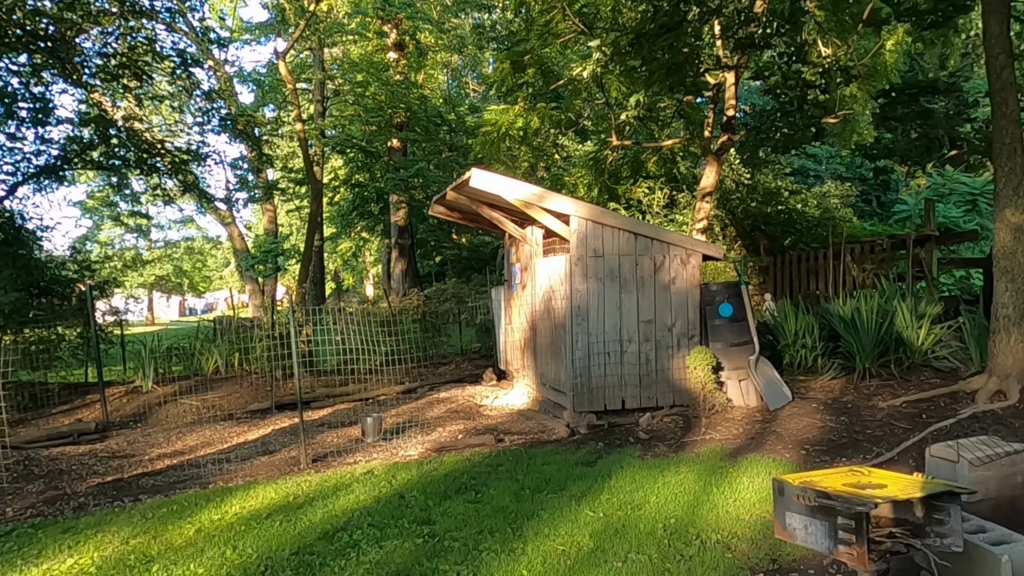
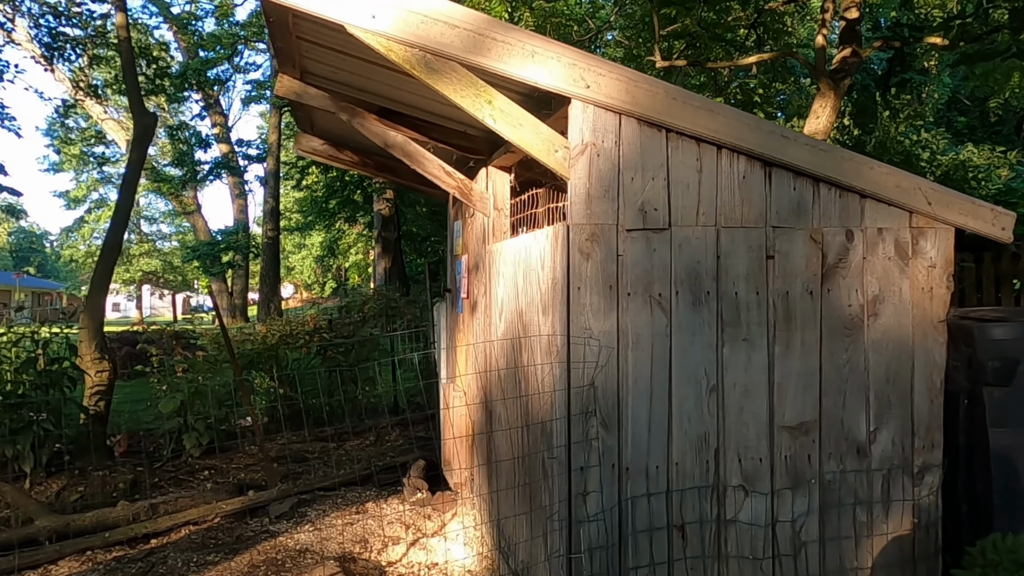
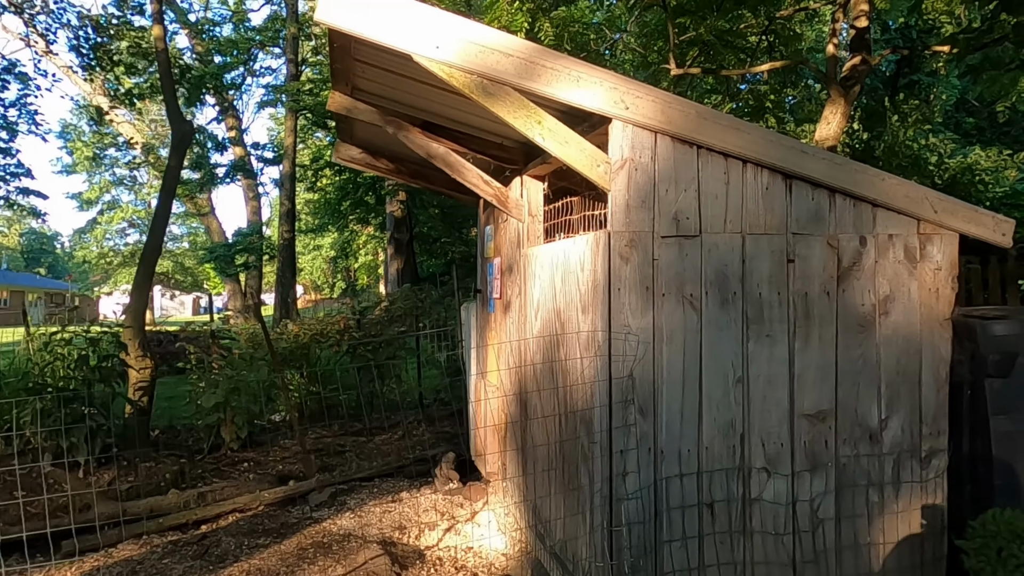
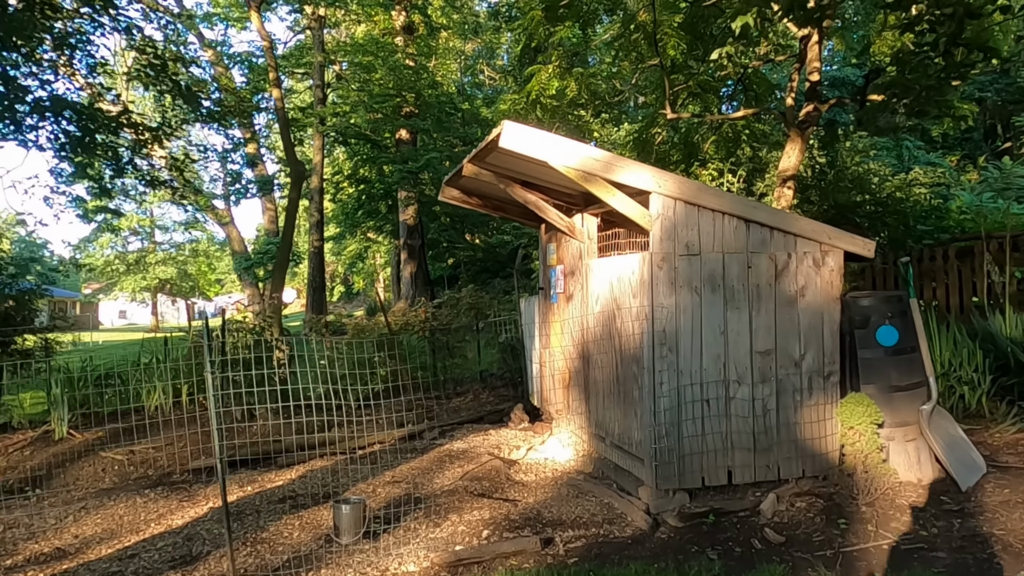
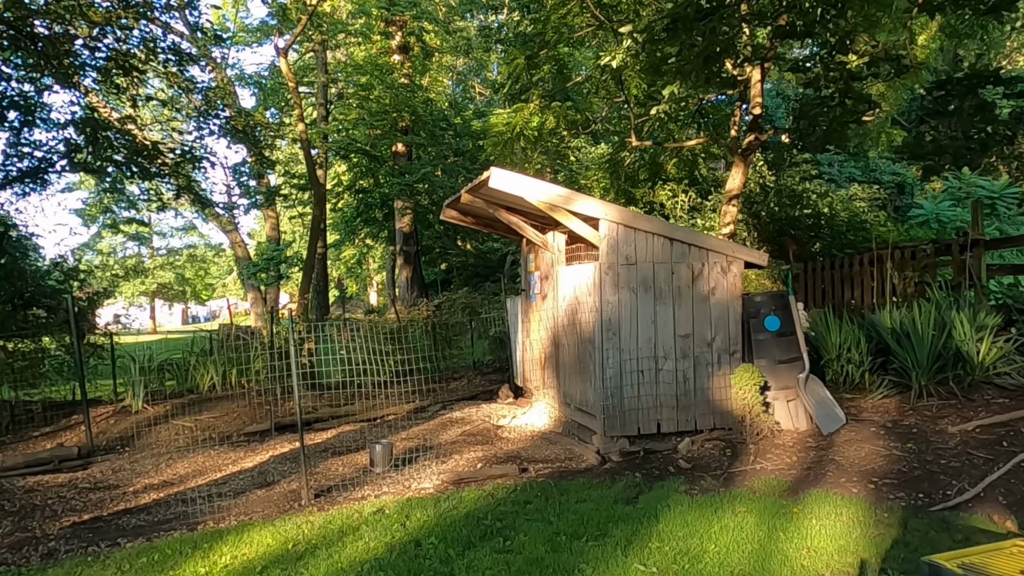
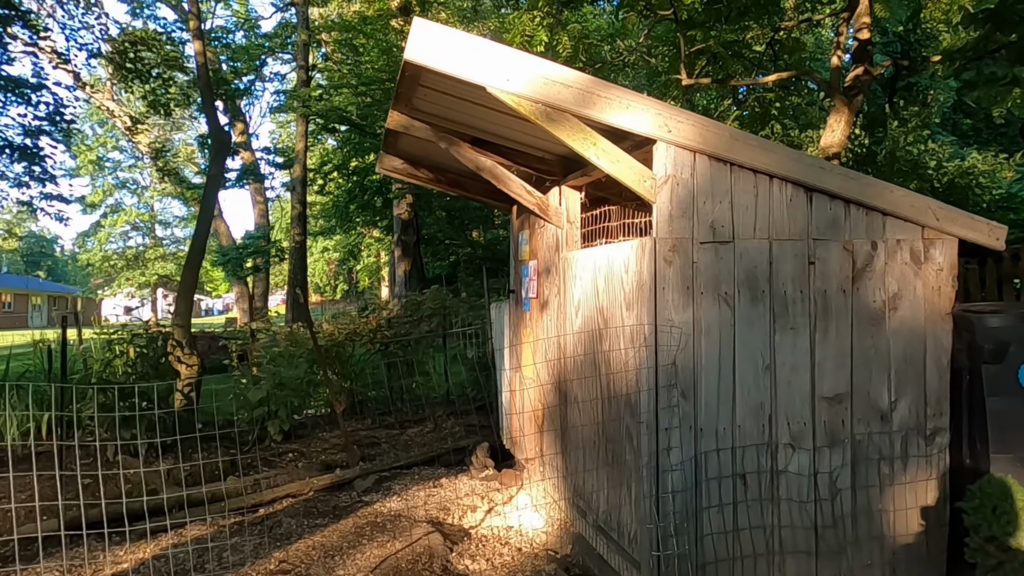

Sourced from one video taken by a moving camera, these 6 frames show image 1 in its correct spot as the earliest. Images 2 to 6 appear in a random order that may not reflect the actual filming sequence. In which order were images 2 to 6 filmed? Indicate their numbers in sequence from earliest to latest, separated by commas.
5, 4, 6, 3, 2
